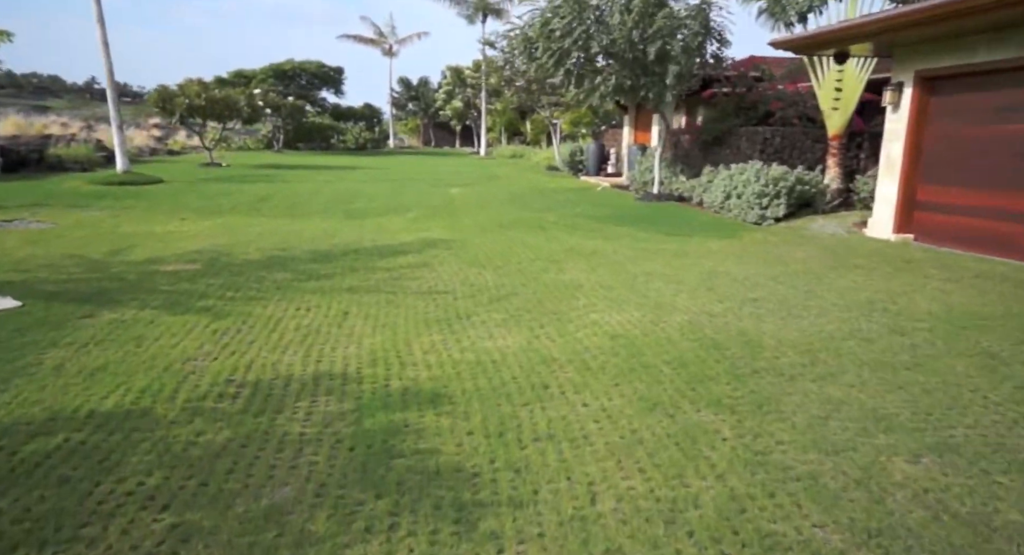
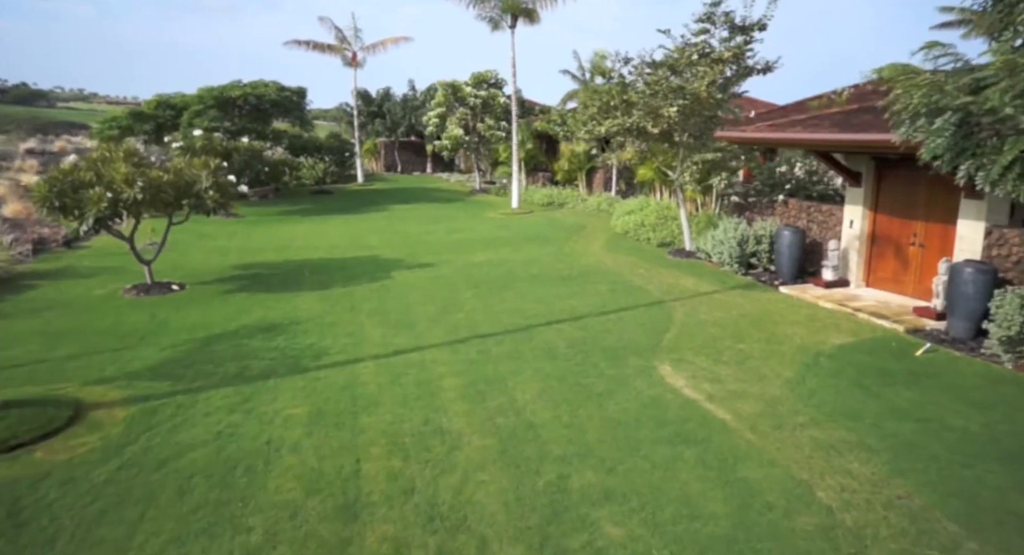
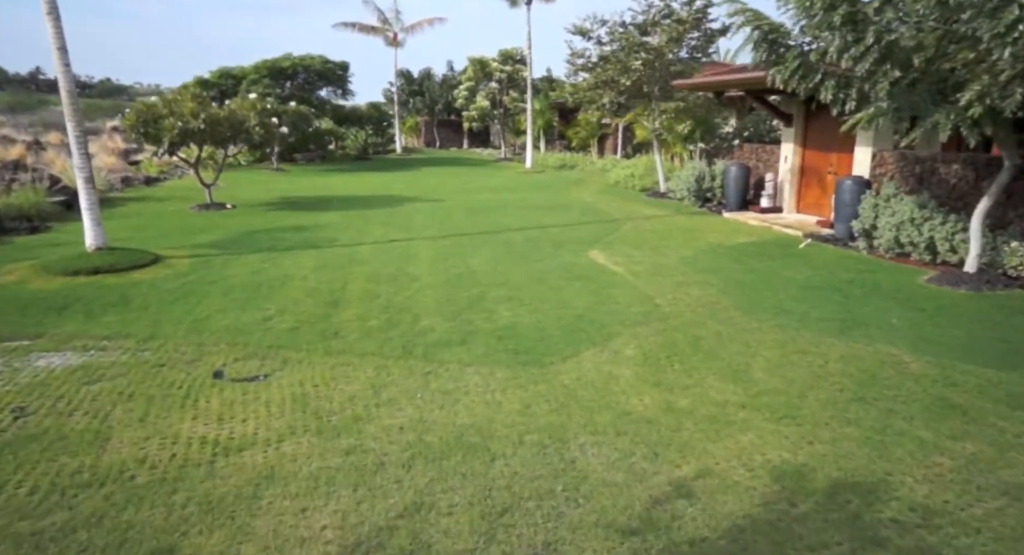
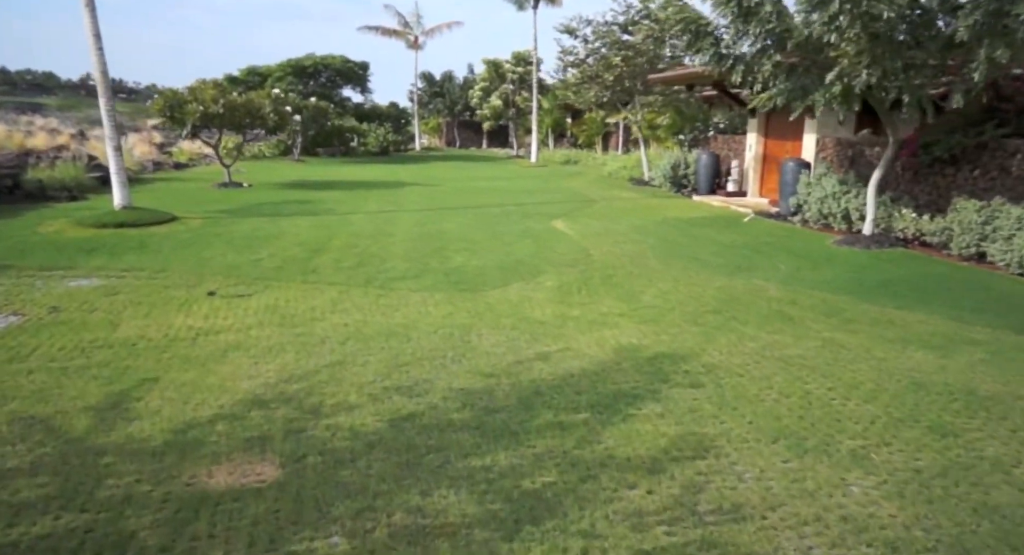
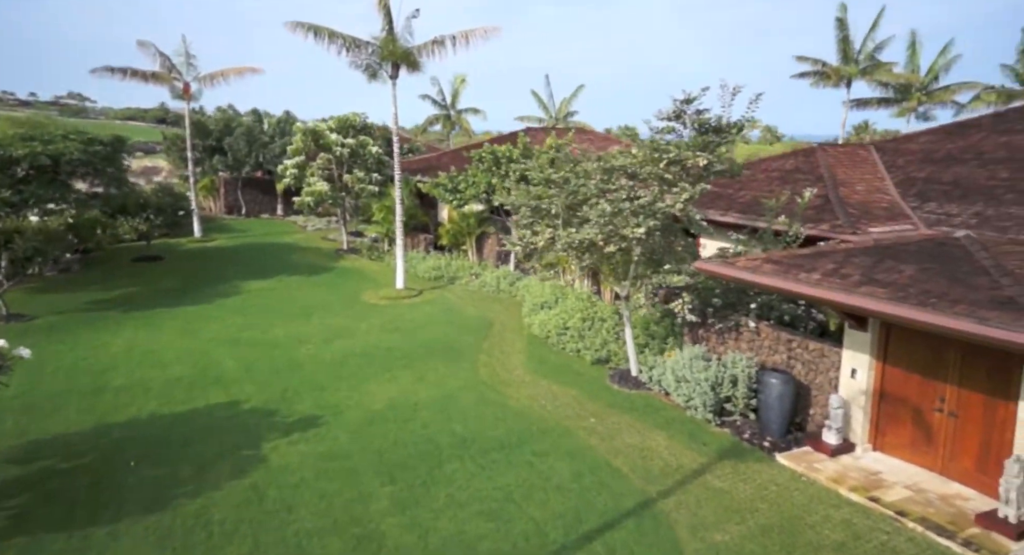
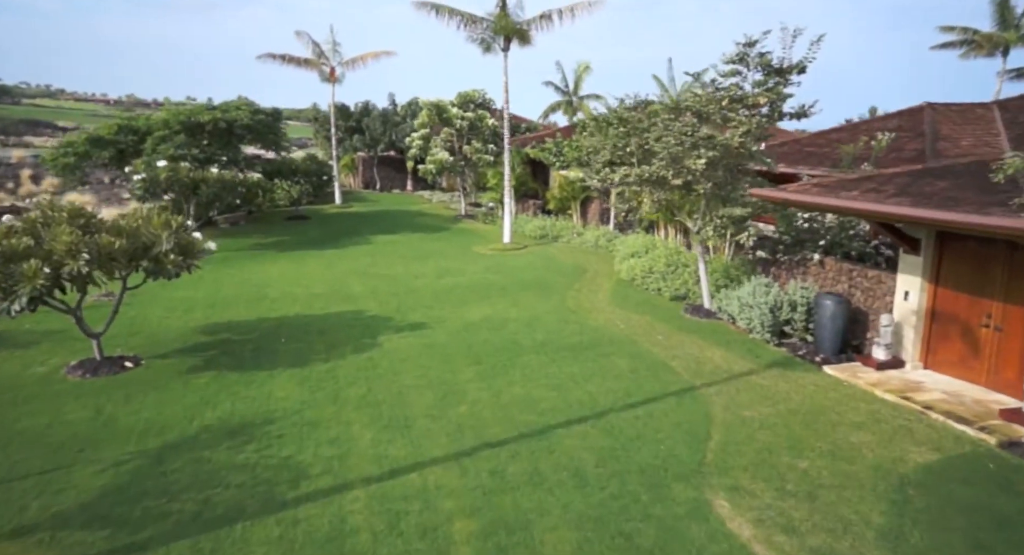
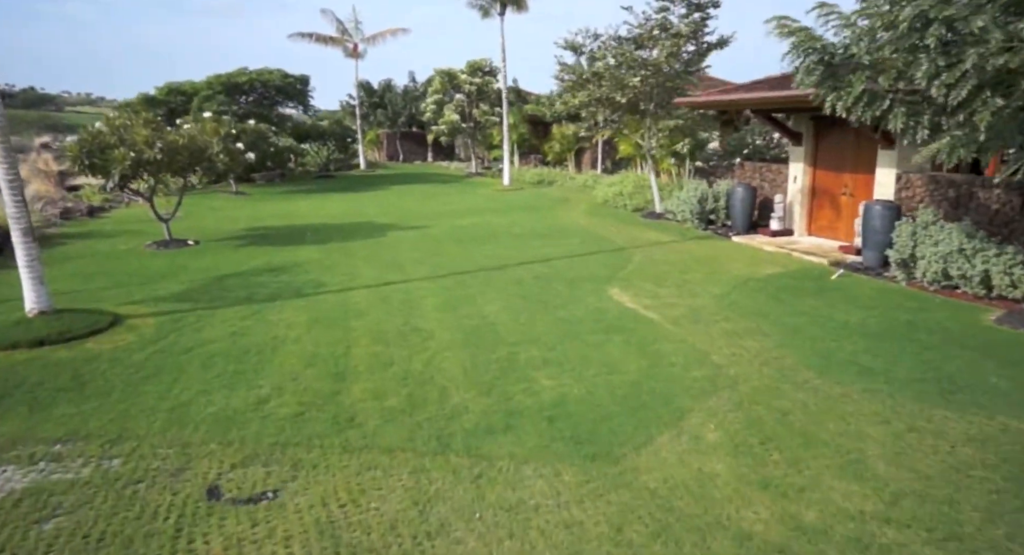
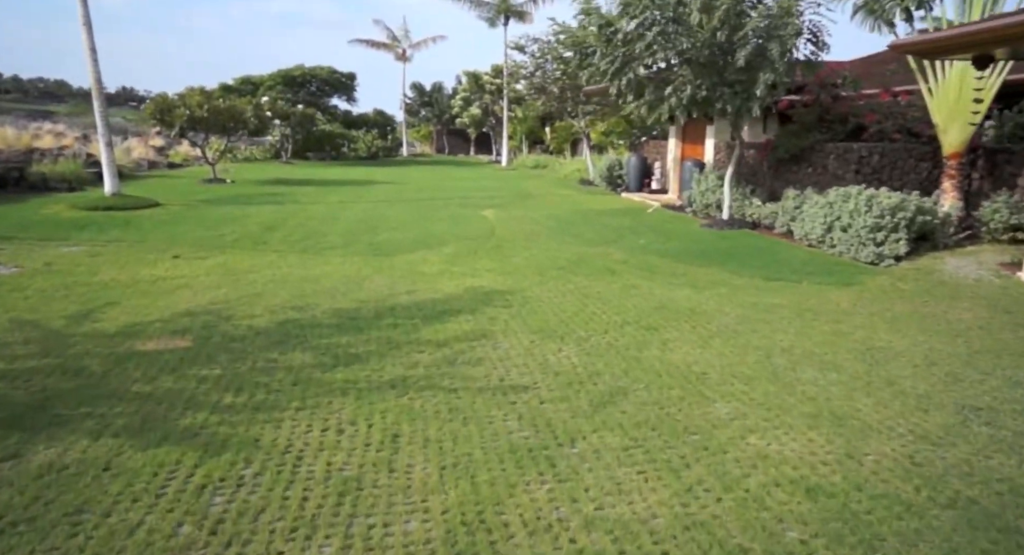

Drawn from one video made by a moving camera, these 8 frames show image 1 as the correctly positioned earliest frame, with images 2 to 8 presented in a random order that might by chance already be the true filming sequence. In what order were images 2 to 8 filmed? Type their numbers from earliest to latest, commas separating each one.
8, 4, 3, 7, 2, 6, 5
